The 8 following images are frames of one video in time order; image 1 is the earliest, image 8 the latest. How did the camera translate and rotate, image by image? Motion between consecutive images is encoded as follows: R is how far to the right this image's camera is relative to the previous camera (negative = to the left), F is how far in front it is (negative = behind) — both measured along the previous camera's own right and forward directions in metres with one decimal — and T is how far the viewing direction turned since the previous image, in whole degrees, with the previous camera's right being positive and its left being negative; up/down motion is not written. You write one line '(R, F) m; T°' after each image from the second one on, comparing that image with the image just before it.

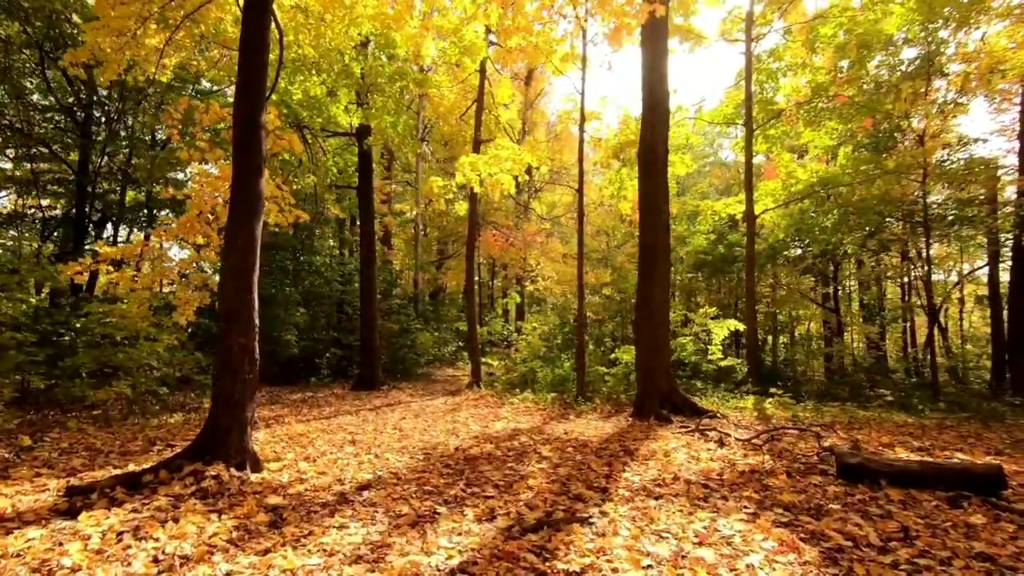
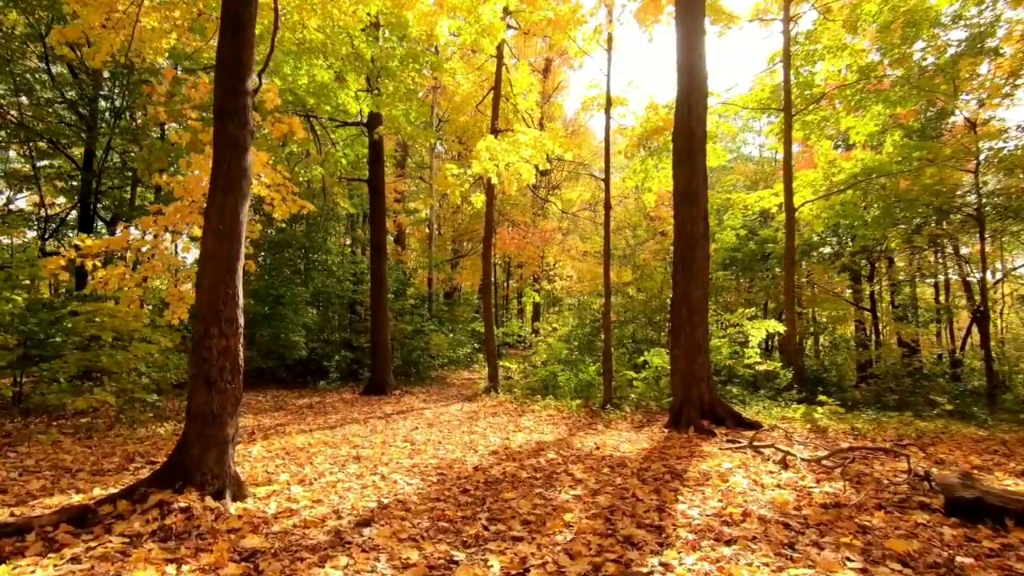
(-0.1, +0.8) m; -2°
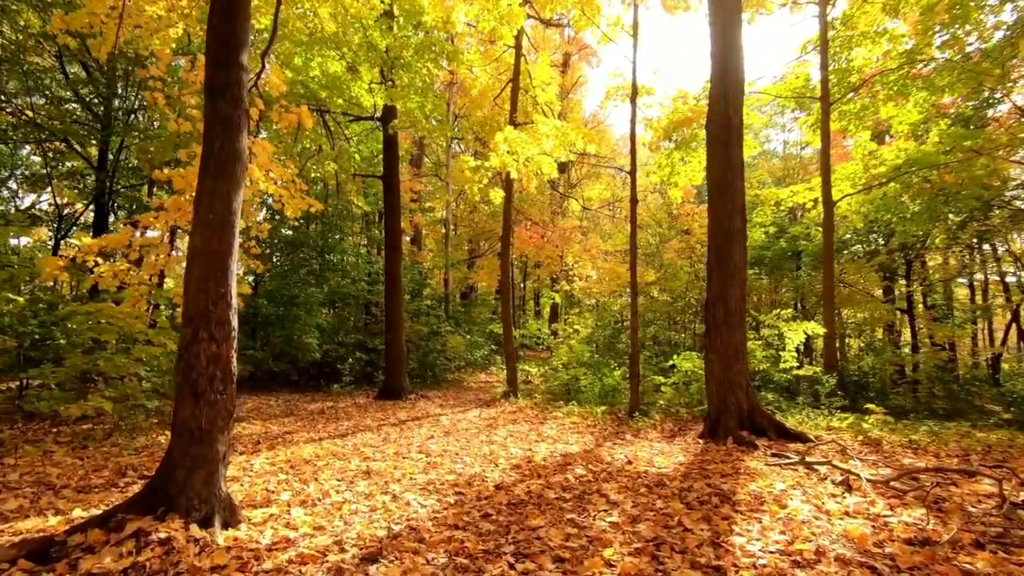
(-0.1, +0.5) m; -2°
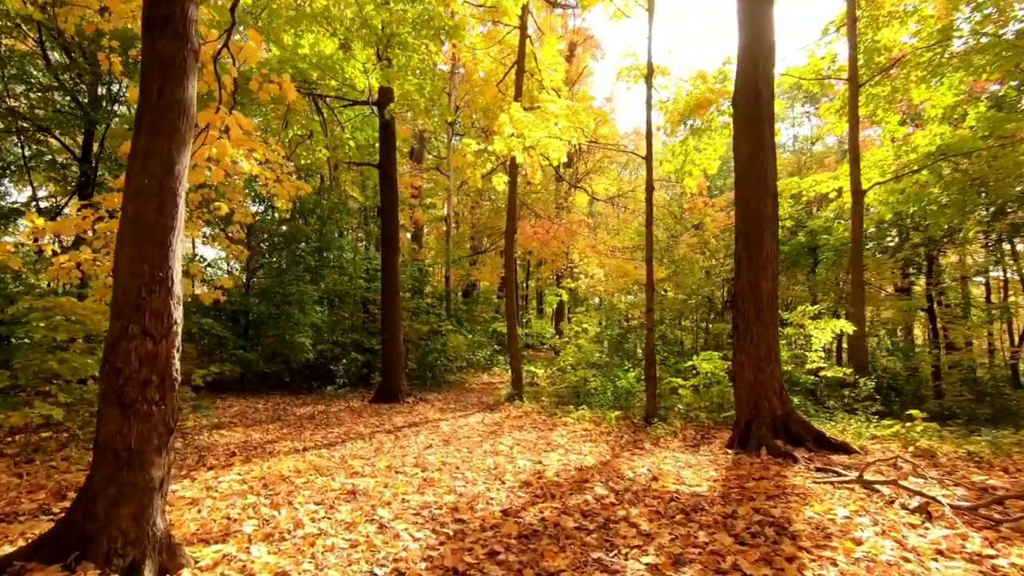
(-0.1, +0.7) m; 0°
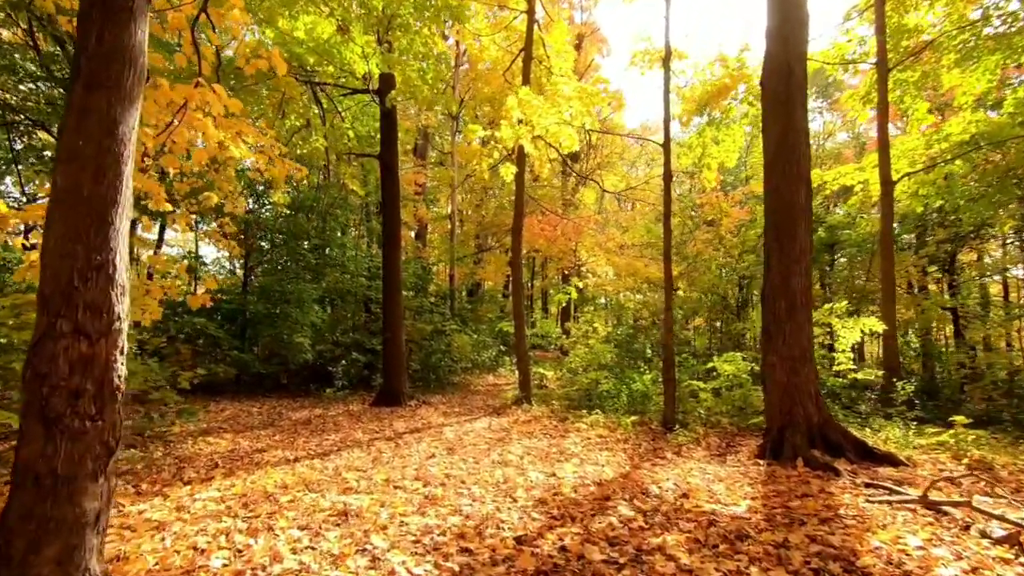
(-0.1, +0.5) m; 0°
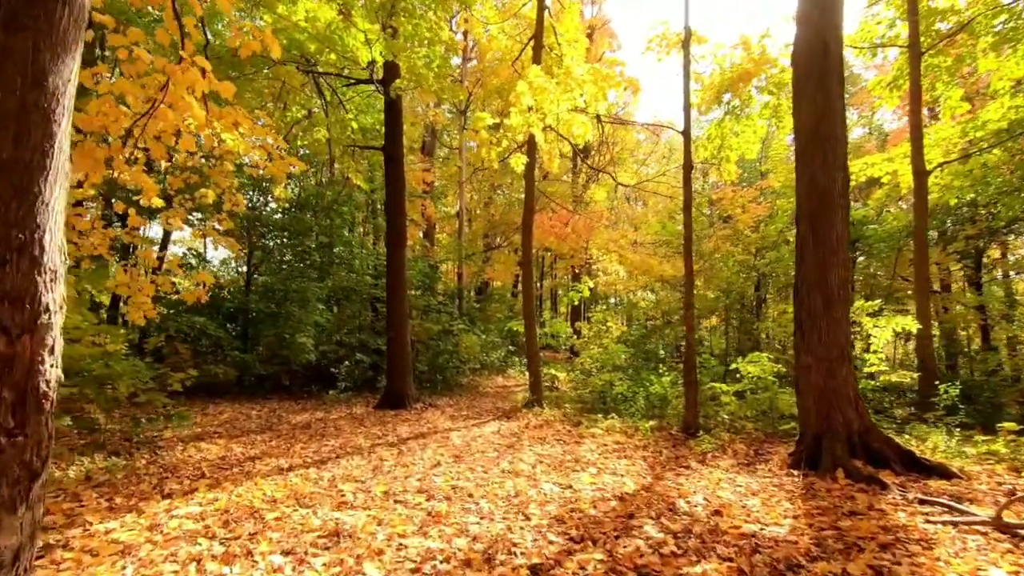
(0.0, +0.4) m; -1°
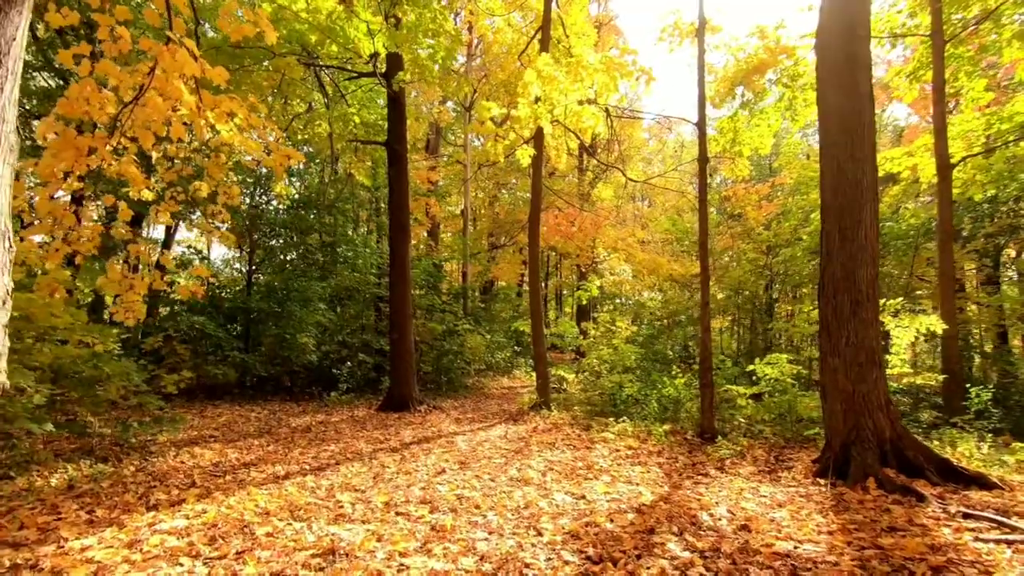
(0.0, +0.3) m; 0°
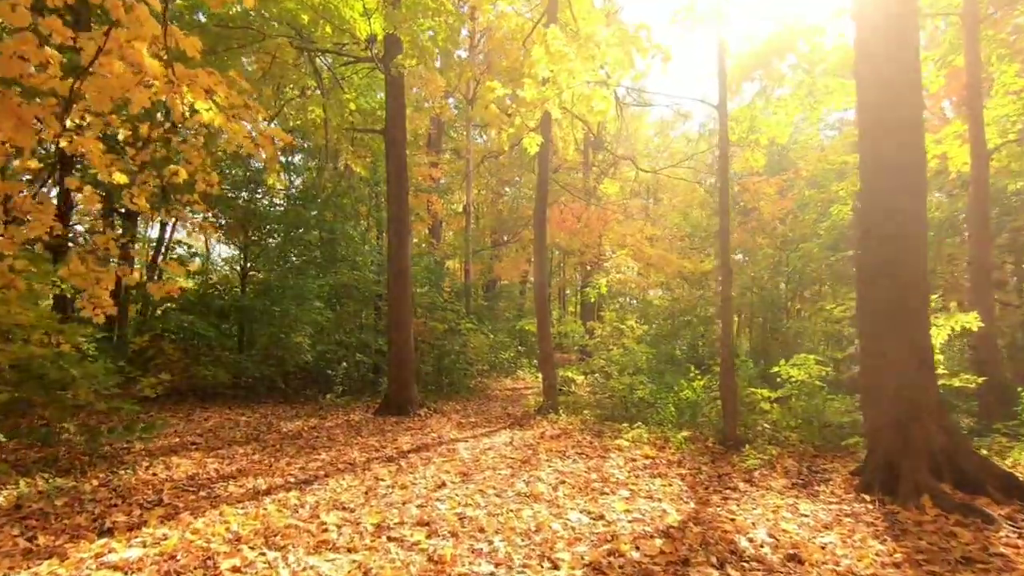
(0.0, +0.5) m; 0°
